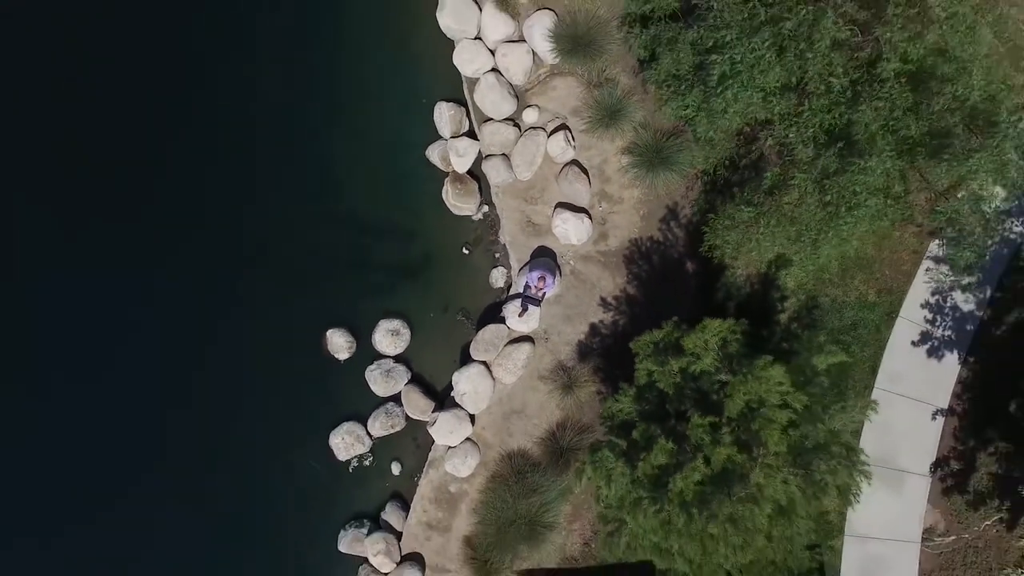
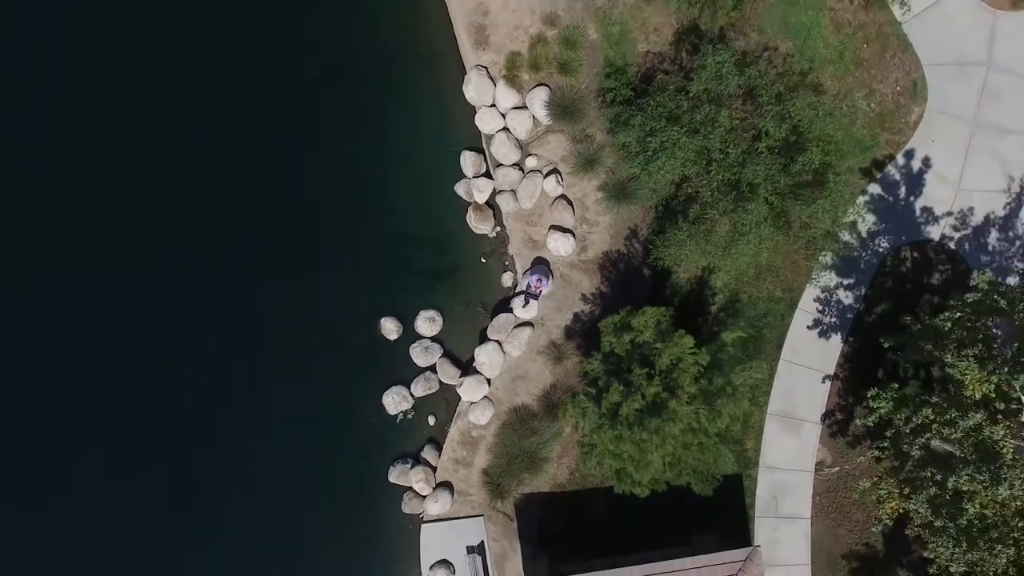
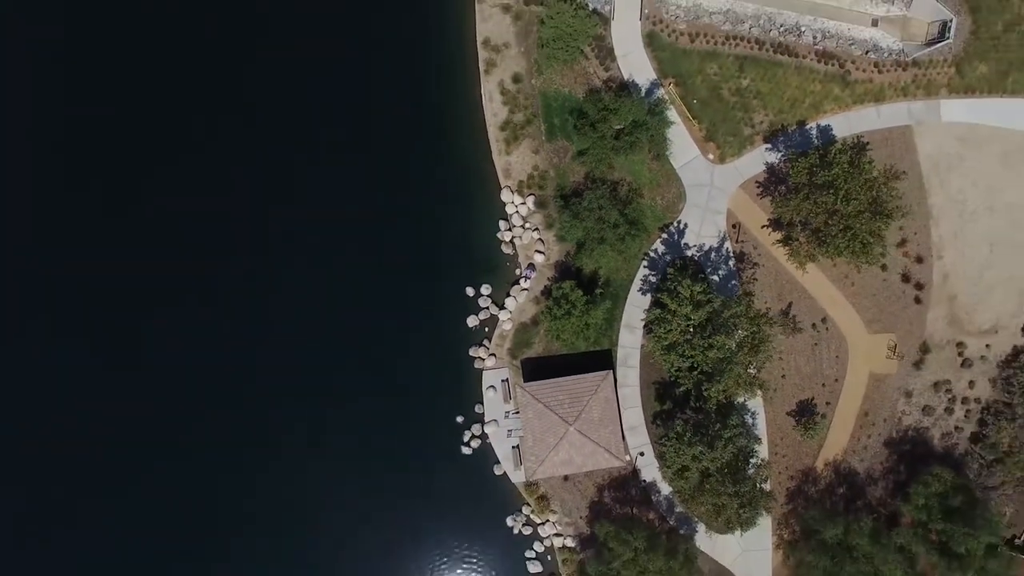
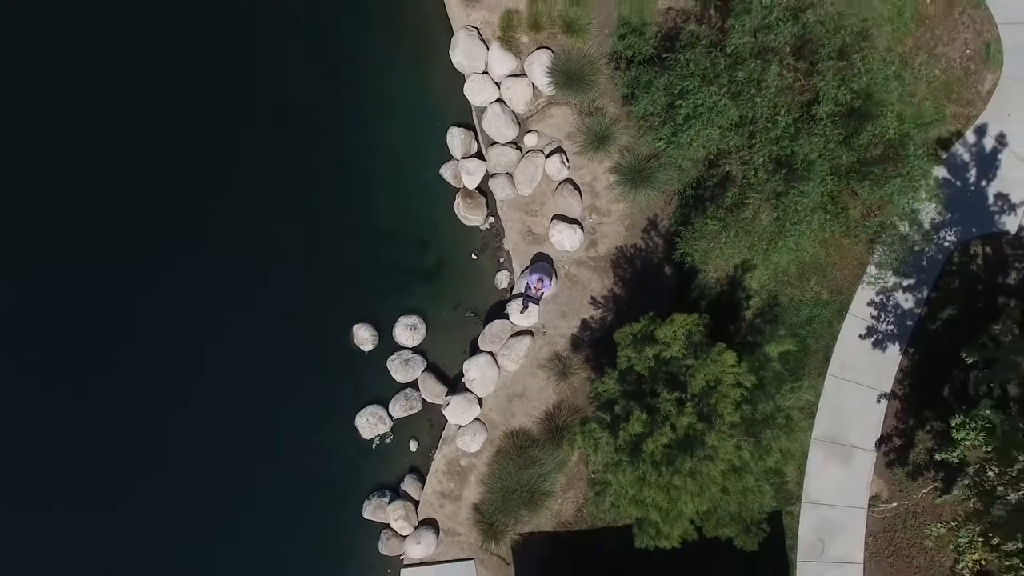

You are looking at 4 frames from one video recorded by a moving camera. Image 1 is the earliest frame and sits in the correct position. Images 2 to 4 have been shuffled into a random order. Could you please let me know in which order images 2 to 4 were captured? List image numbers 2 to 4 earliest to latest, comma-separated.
4, 2, 3
